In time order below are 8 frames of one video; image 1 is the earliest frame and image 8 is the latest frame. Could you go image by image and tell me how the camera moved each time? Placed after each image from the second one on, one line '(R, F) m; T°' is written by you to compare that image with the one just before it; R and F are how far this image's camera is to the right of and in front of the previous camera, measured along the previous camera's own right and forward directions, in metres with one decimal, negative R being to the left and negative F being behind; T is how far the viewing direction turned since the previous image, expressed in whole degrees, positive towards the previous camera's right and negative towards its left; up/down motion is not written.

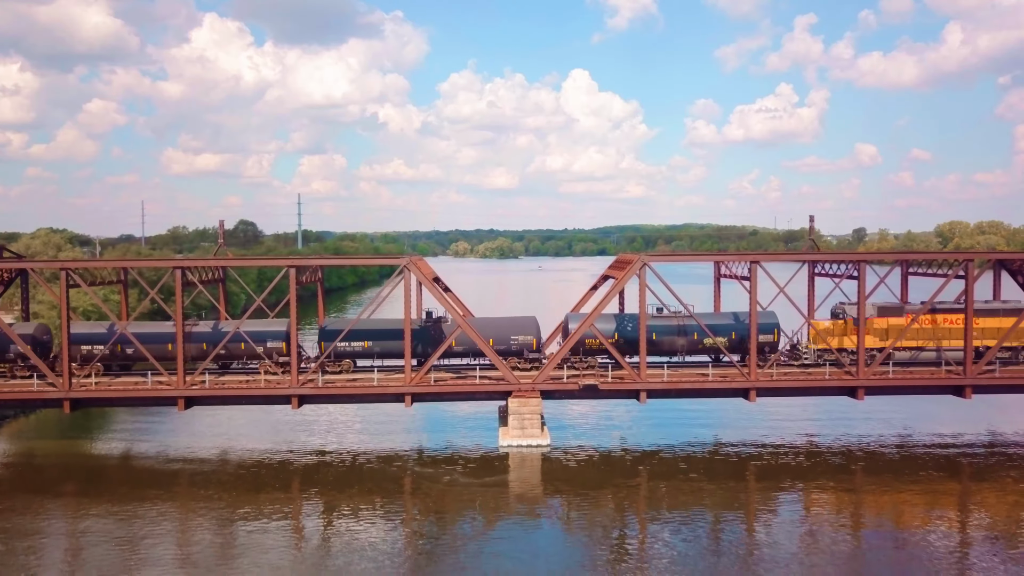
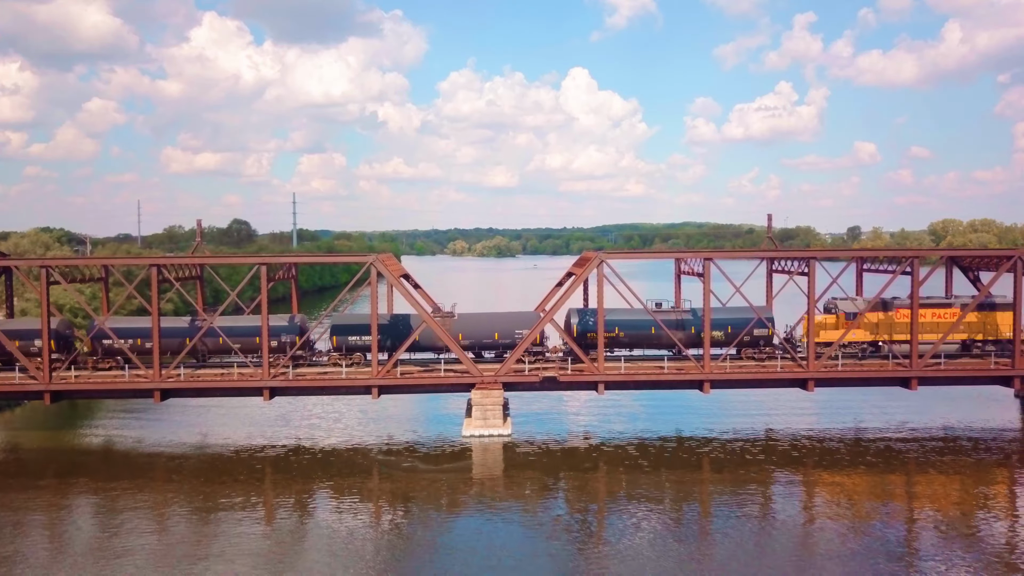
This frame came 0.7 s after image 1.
(-19.0, -9.6) m; 0°
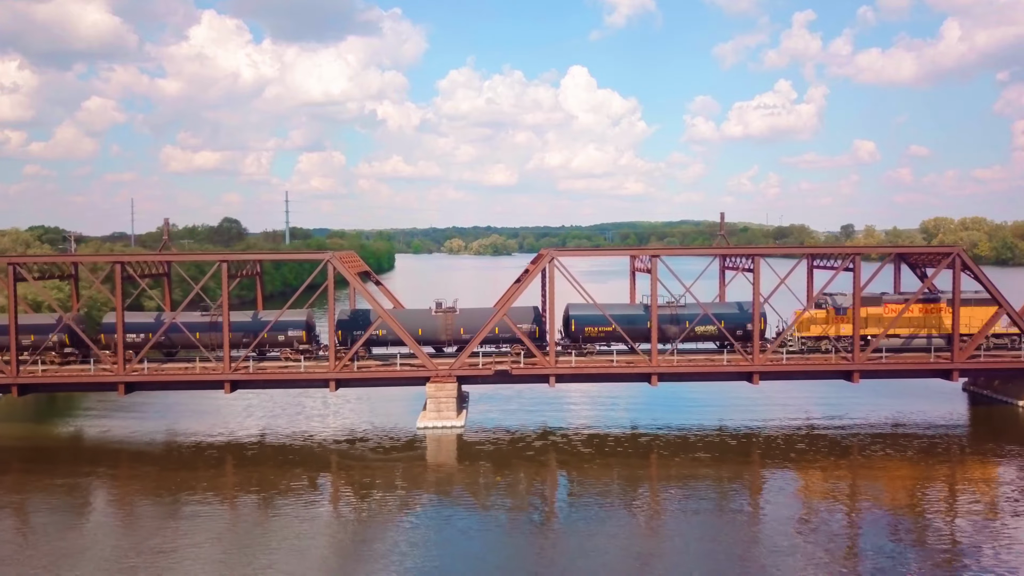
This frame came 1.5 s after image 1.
(+2.1, -1.0) m; 0°
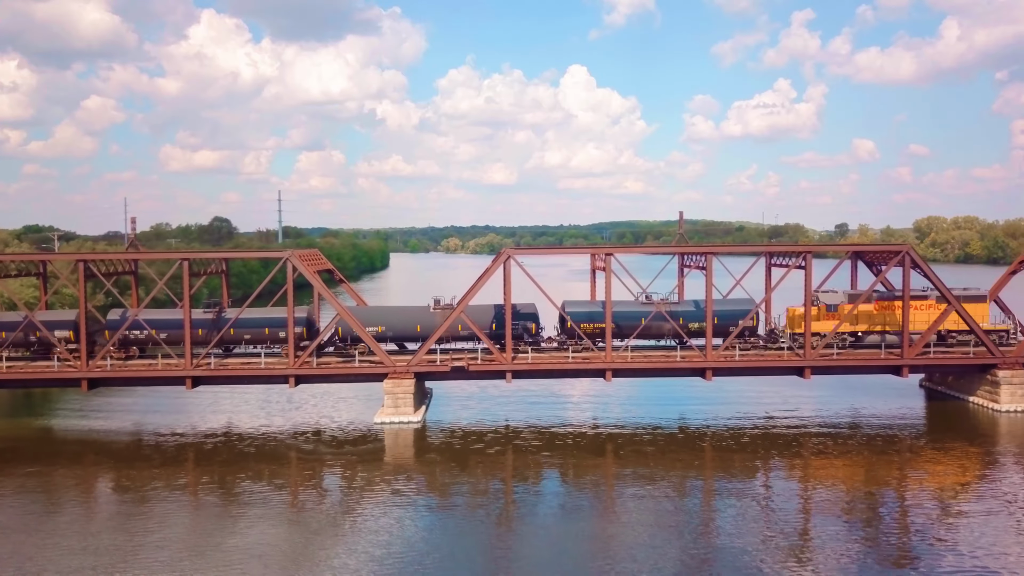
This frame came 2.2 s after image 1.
(+2.0, -0.6) m; 0°
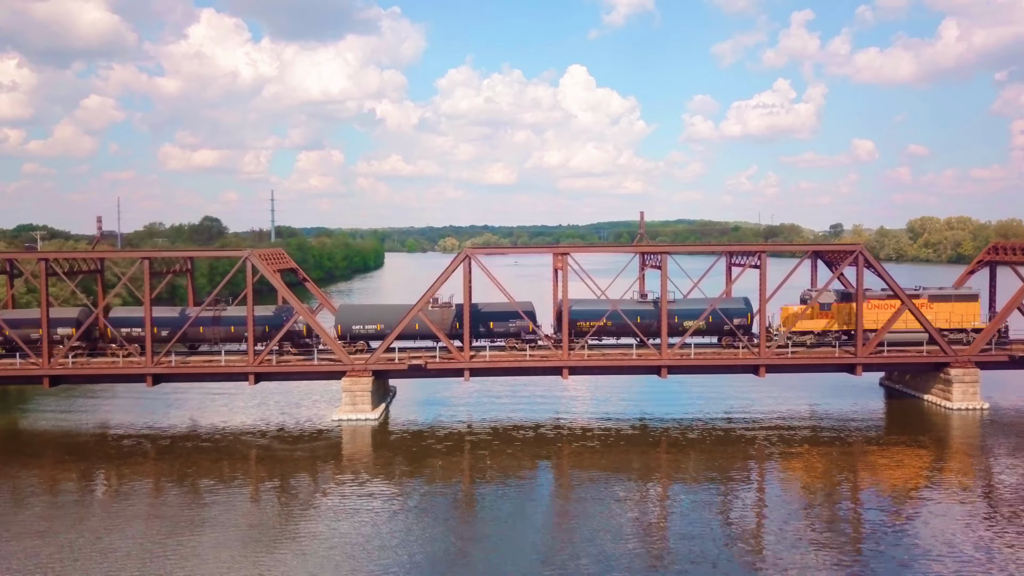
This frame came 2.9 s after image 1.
(+2.0, -0.4) m; 0°
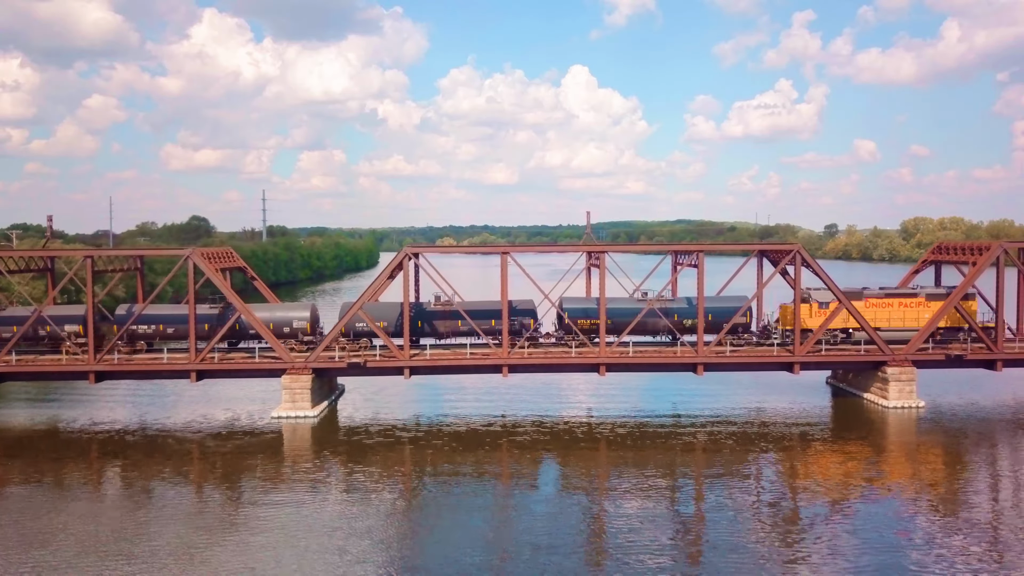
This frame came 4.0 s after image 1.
(+3.0, -0.3) m; 0°
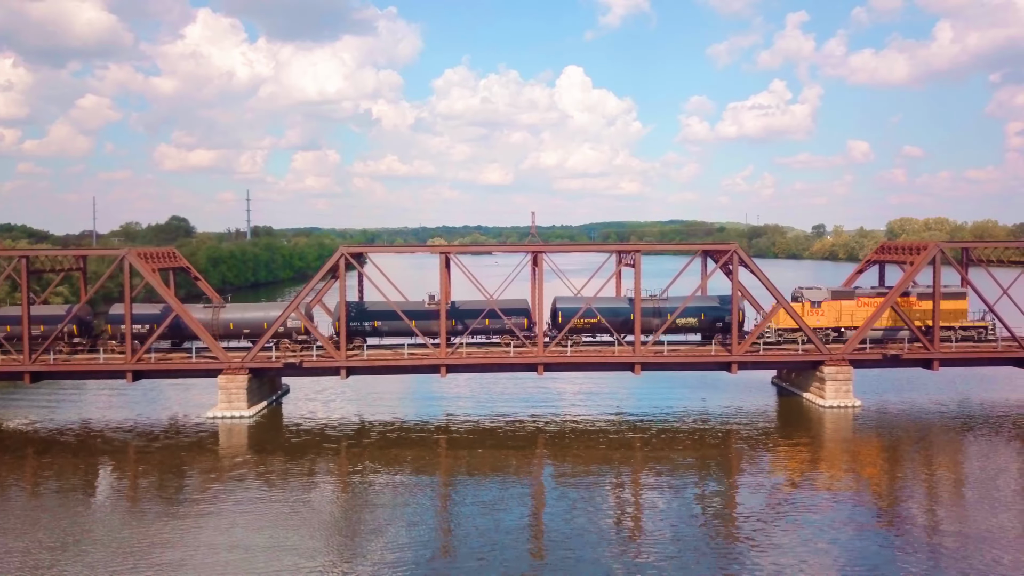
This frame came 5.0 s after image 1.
(+2.8, 0.0) m; 0°
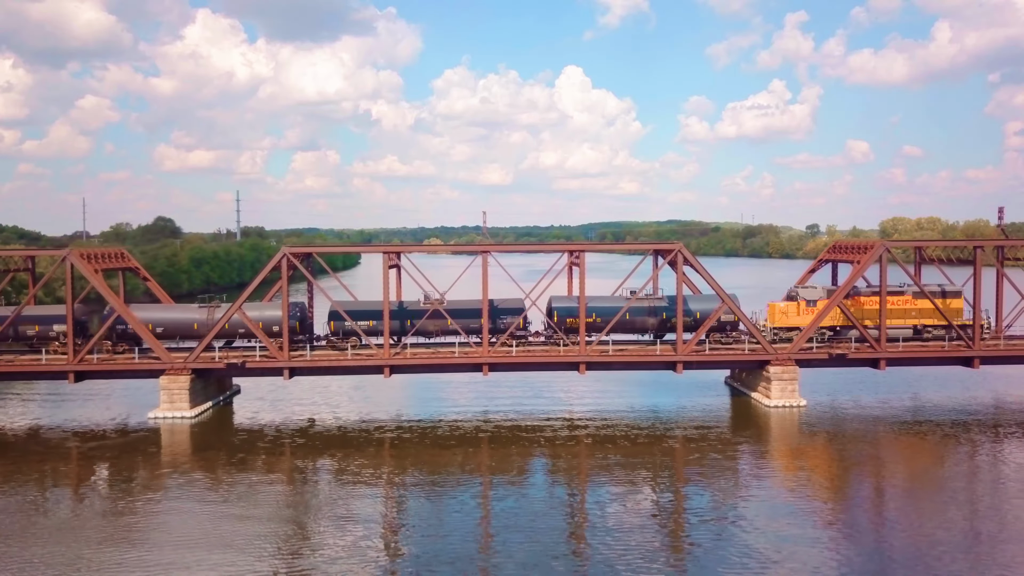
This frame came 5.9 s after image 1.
(+2.7, +0.1) m; 0°
